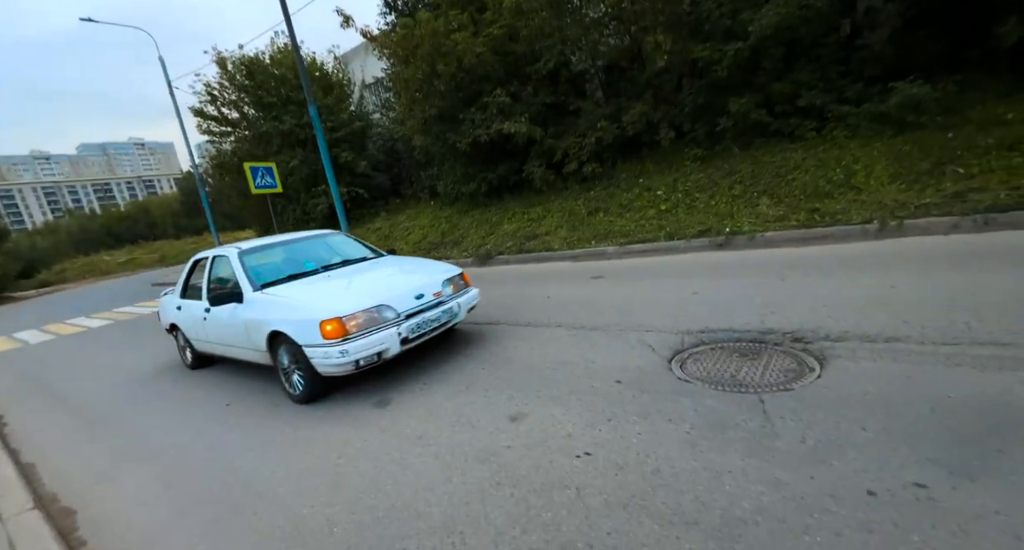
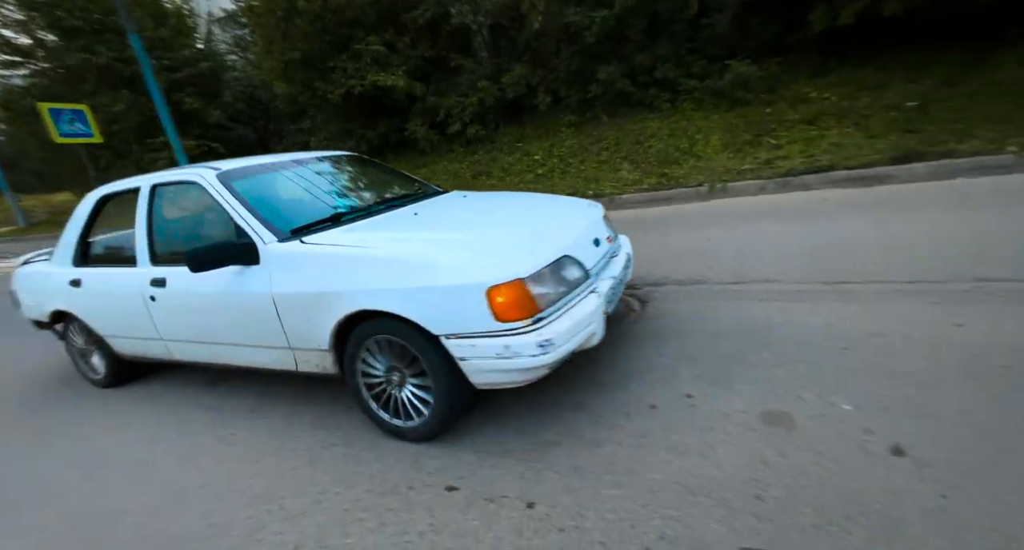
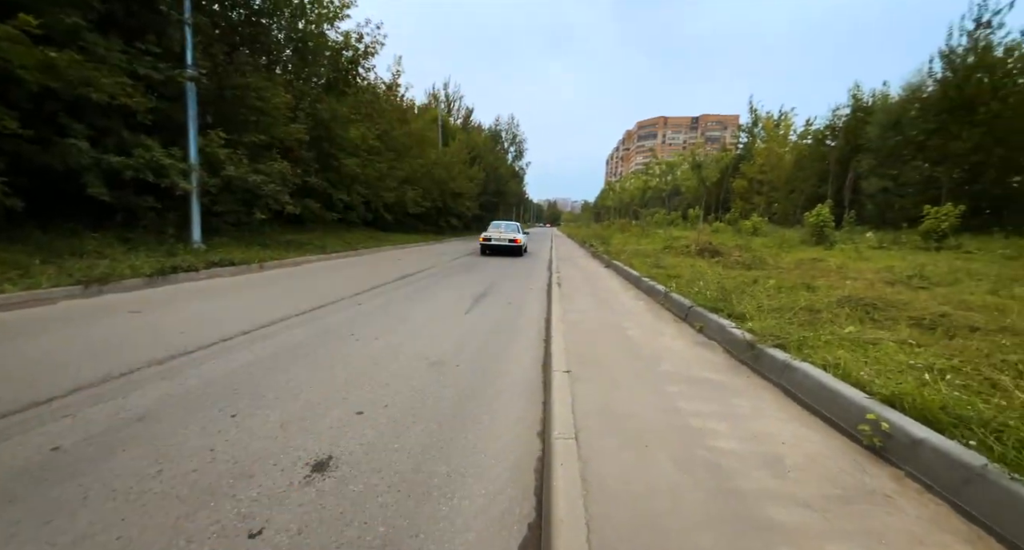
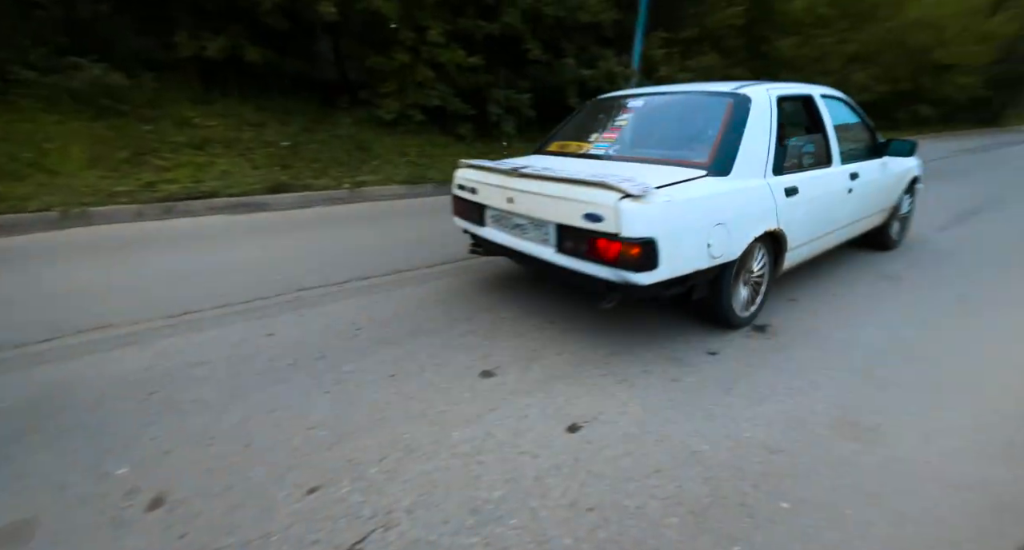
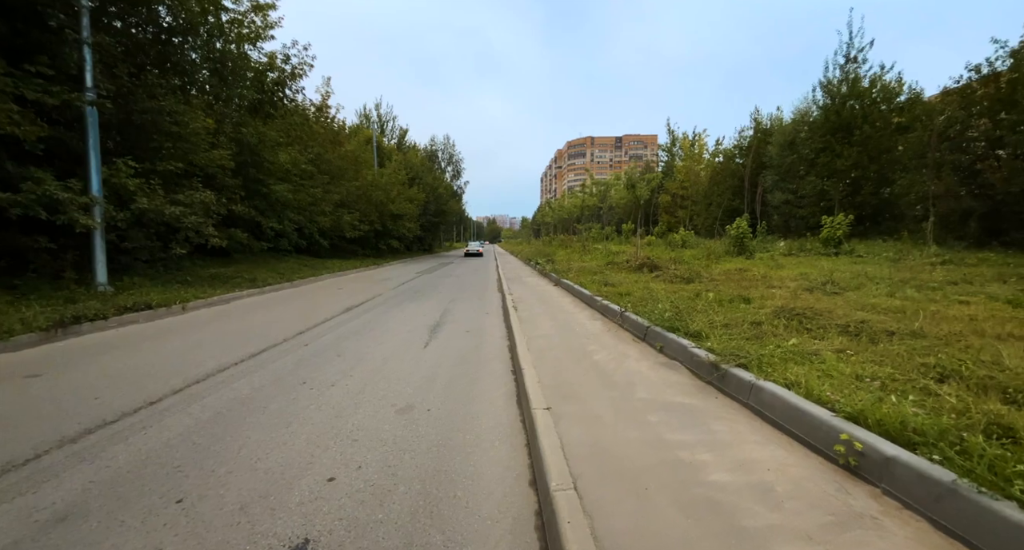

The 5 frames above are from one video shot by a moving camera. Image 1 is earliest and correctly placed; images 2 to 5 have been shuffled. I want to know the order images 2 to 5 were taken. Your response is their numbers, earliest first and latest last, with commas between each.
2, 4, 3, 5
